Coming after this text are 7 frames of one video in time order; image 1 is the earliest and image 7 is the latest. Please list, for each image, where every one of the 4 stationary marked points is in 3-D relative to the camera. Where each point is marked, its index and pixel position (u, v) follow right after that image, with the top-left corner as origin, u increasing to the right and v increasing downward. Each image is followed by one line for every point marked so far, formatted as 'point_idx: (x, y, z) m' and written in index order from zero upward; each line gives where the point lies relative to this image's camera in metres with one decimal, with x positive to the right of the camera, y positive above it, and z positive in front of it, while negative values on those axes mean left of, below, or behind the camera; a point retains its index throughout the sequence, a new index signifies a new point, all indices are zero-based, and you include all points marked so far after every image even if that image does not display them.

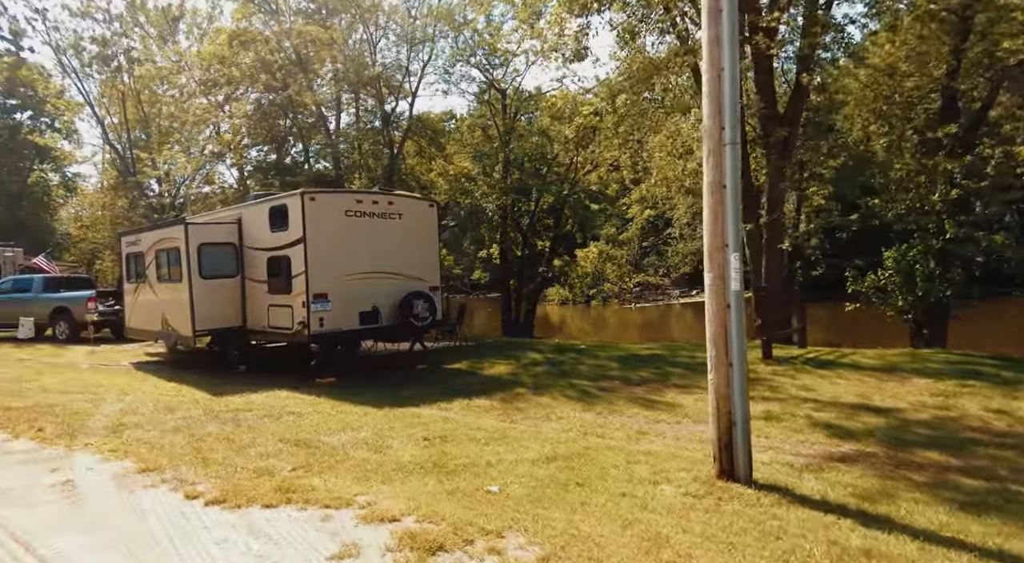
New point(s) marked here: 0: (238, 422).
0: (-2.7, -1.4, +6.5) m
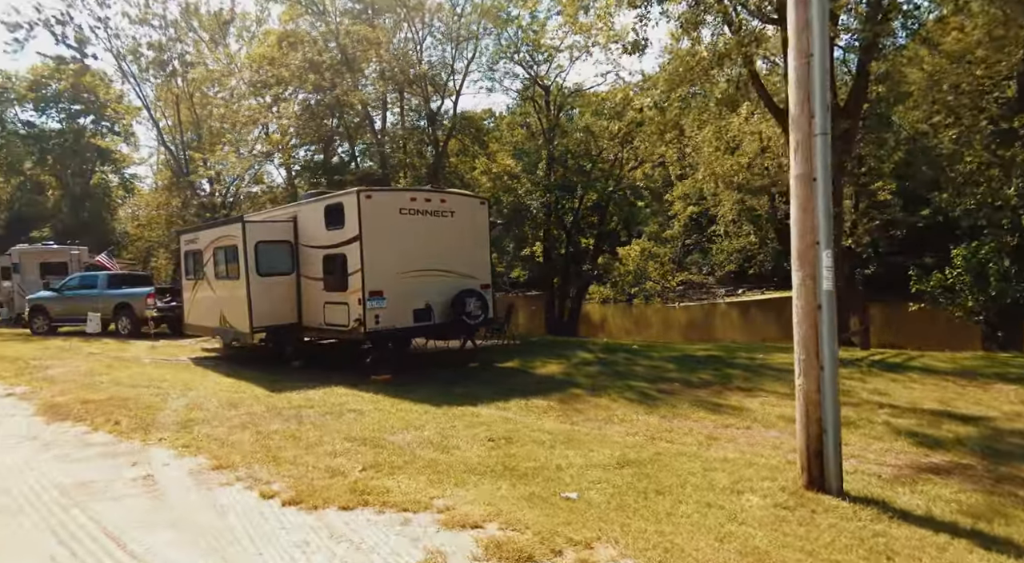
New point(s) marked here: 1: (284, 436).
0: (-2.1, -1.3, +6.5) m
1: (-1.9, -1.3, +5.6) m
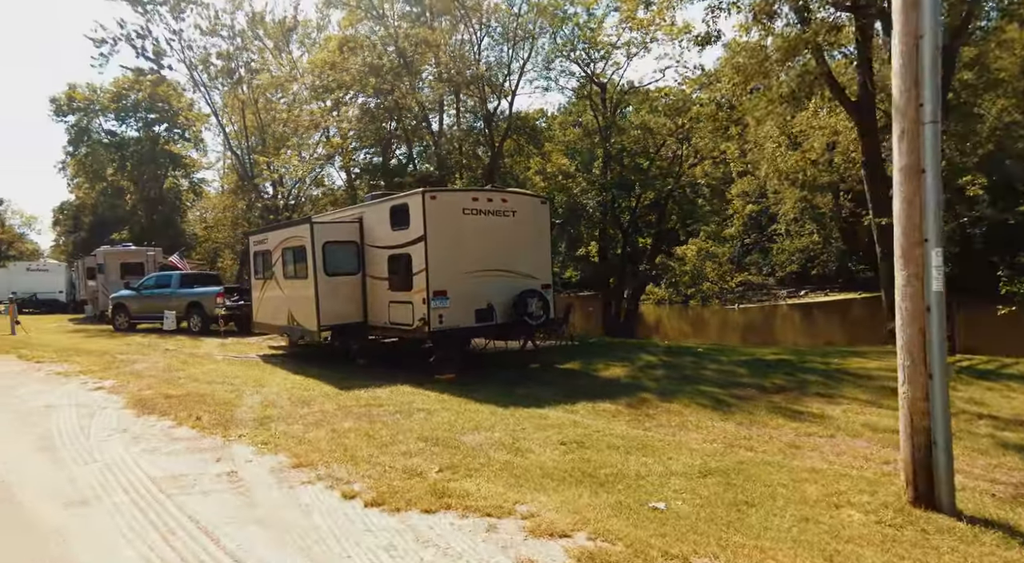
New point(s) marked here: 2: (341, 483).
0: (-1.4, -1.3, +6.5) m
1: (-1.3, -1.3, +5.6) m
2: (-1.1, -1.3, +4.1) m
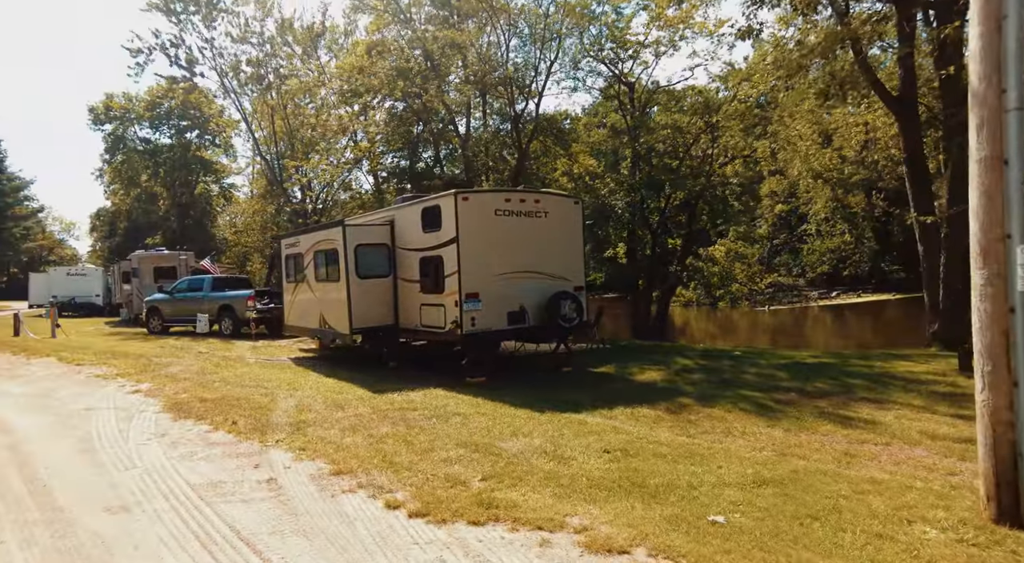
0: (-1.0, -1.4, +6.4) m
1: (-1.0, -1.3, +5.5) m
2: (-0.8, -1.3, +4.0) m
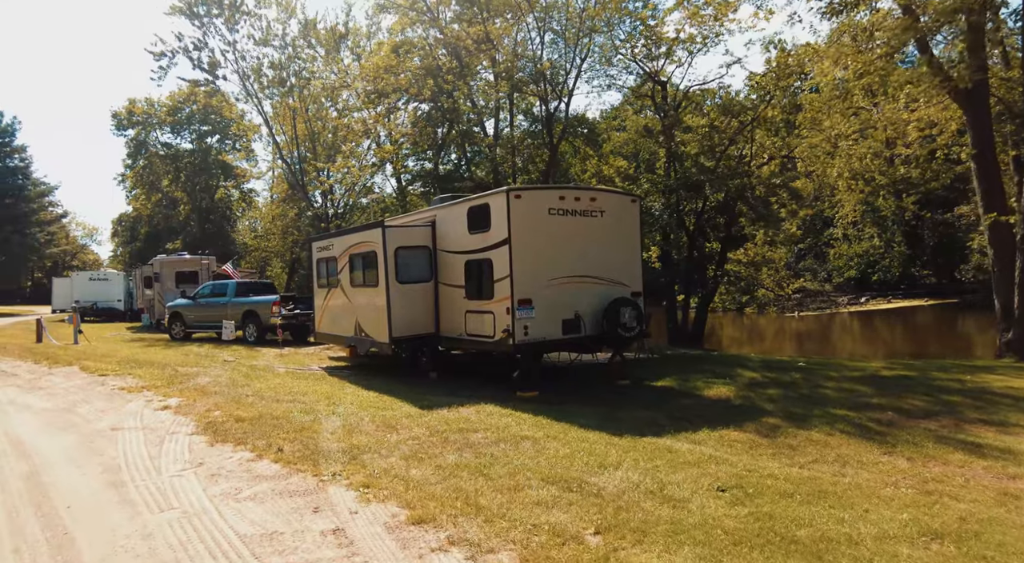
0: (-0.3, -1.4, +5.6) m
1: (-0.3, -1.4, +4.7) m
2: (-0.2, -1.3, +3.2) m
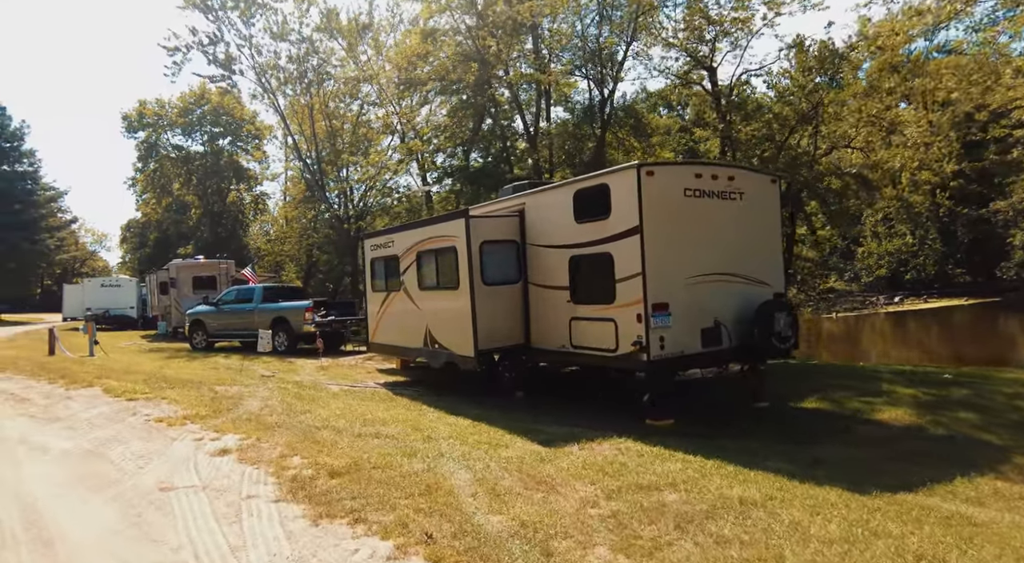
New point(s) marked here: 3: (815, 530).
0: (+1.1, -1.4, +3.8) m
1: (+1.1, -1.3, +2.9) m
2: (+1.2, -1.3, +1.4) m
3: (+1.7, -1.4, +3.8) m
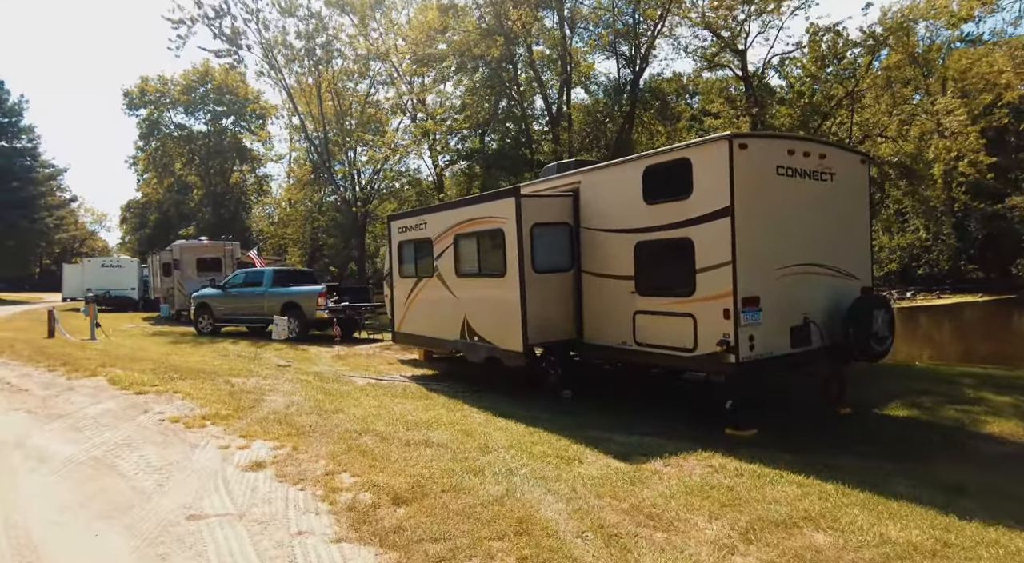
0: (+1.7, -1.4, +2.9) m
1: (+1.7, -1.3, +2.1) m
2: (+1.8, -1.3, +0.5) m
3: (+2.3, -1.4, +2.9) m
